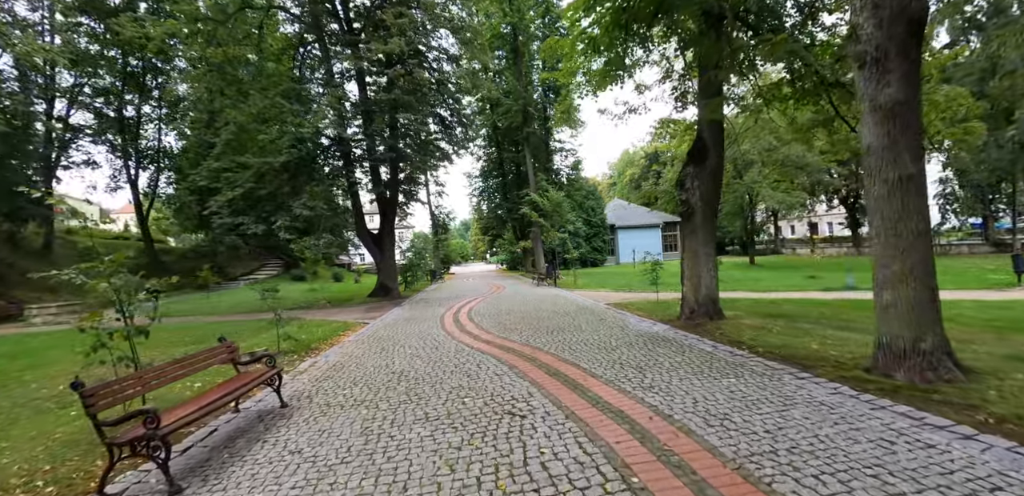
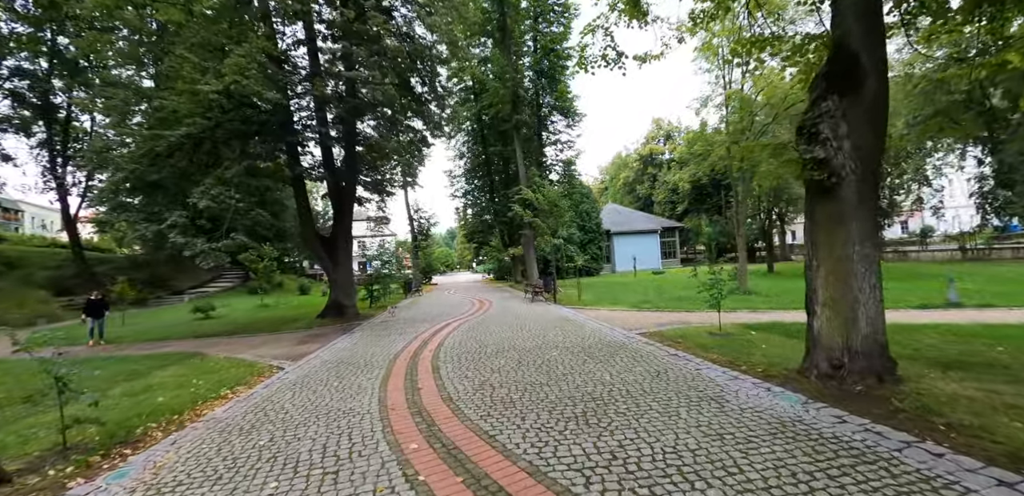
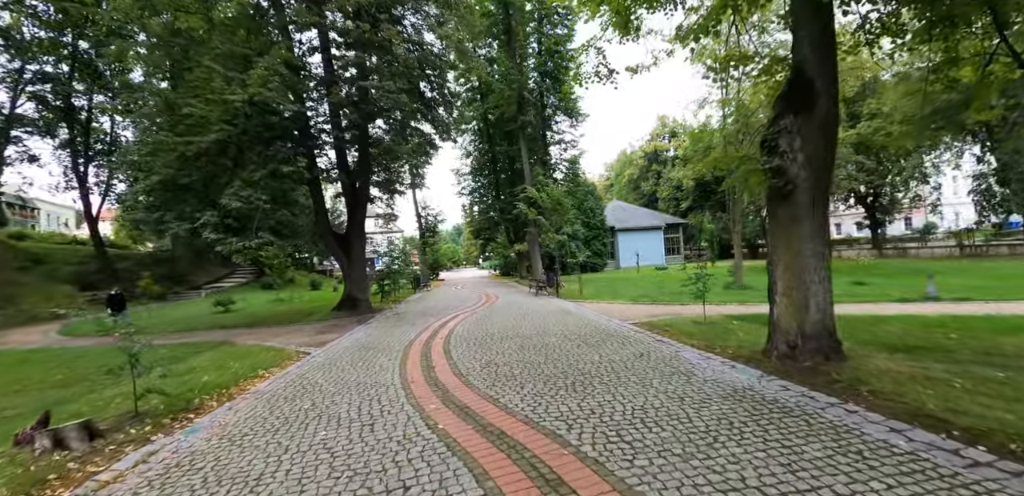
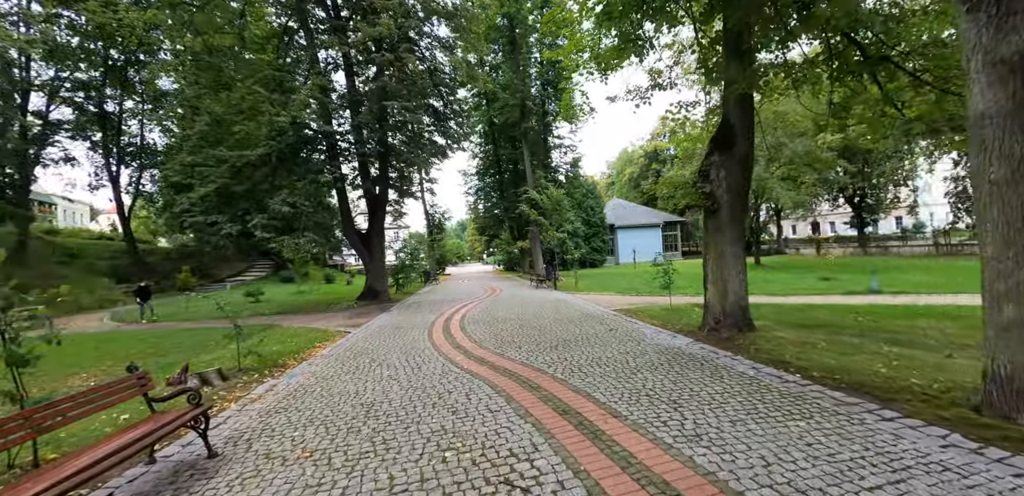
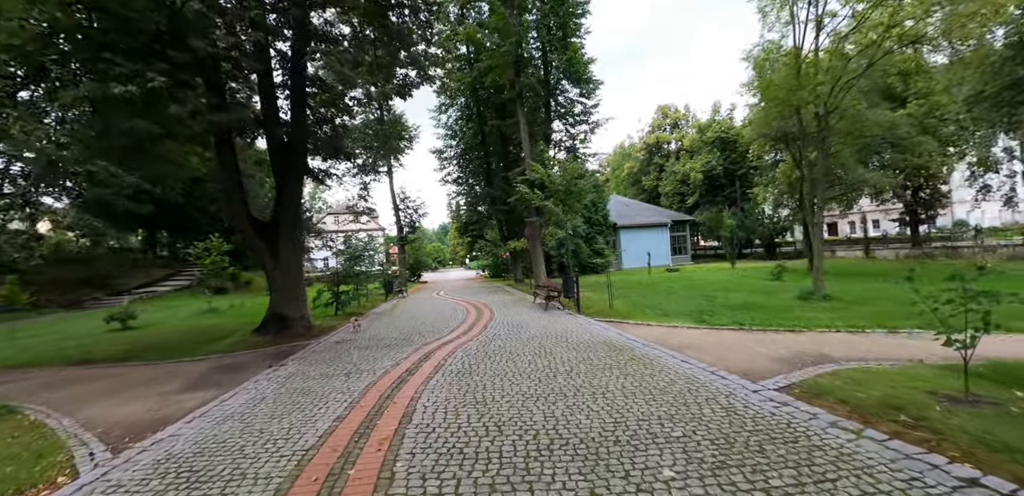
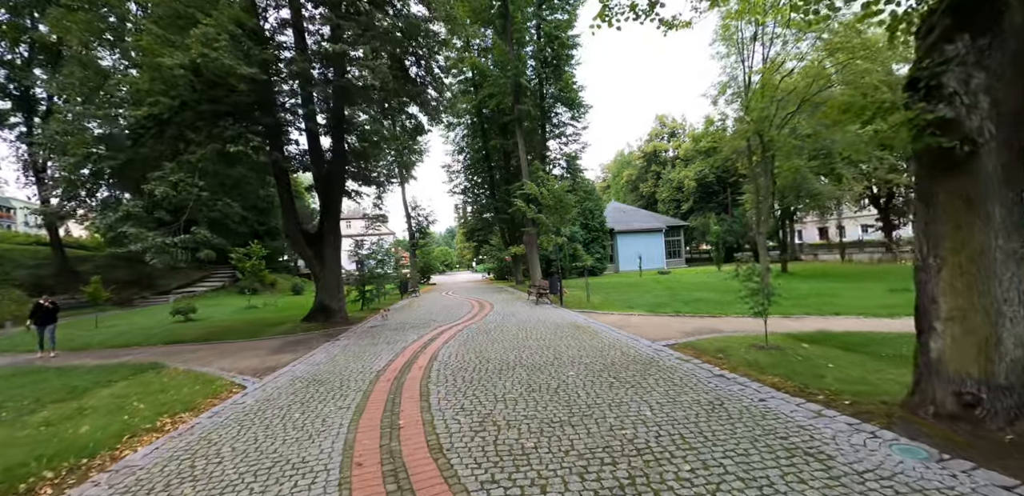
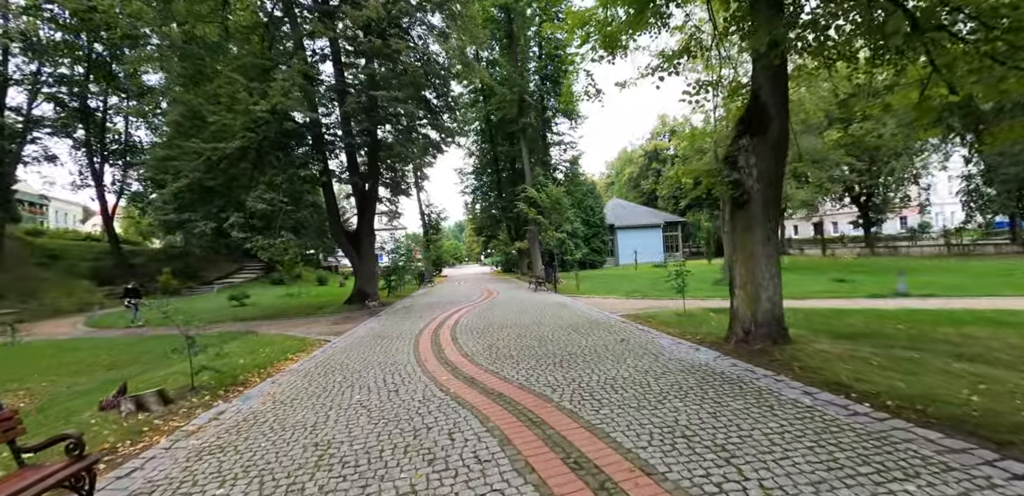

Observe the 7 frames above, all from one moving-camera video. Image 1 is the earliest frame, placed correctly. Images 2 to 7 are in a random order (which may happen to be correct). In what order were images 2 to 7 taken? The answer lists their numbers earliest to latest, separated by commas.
4, 7, 3, 2, 6, 5
